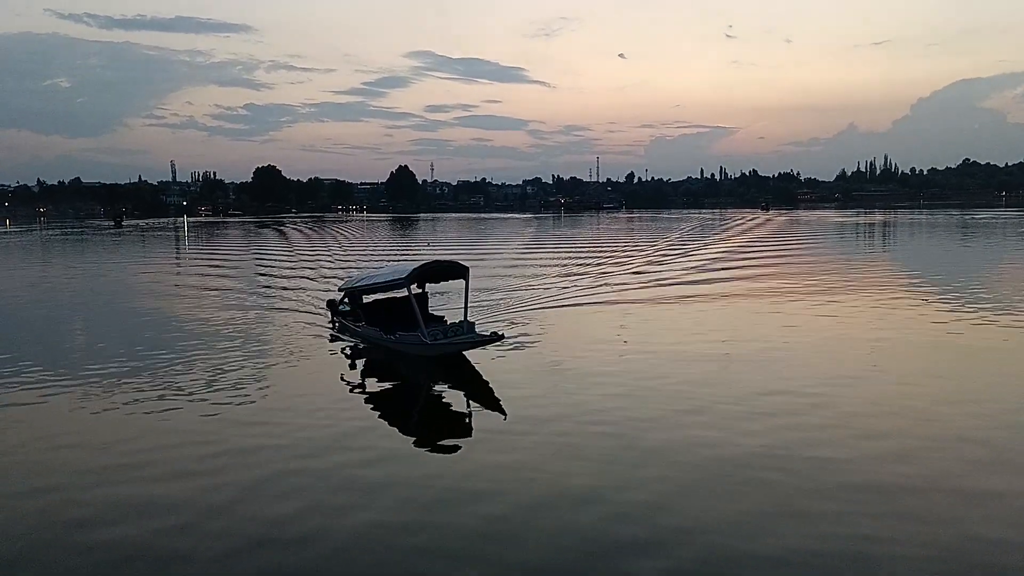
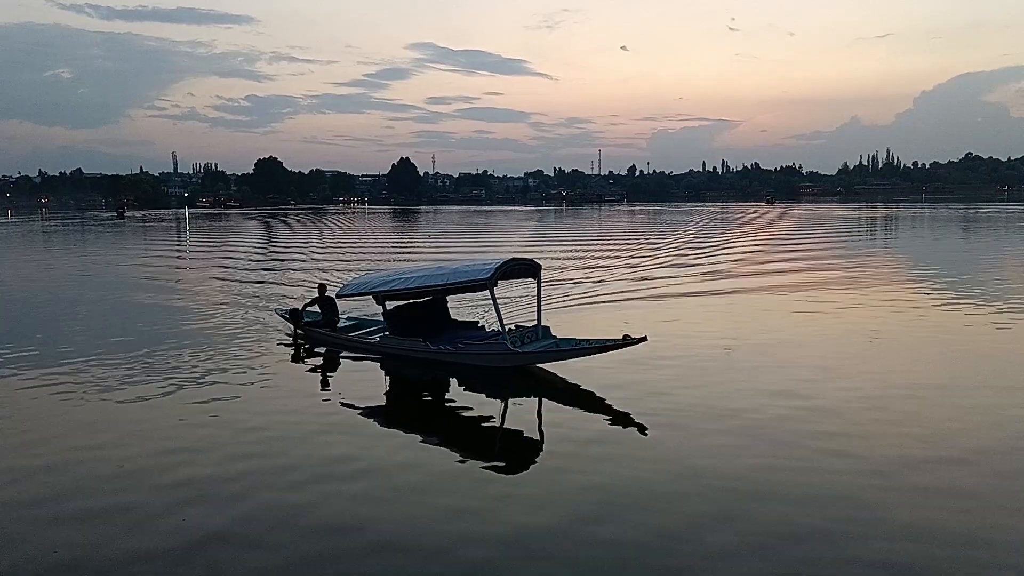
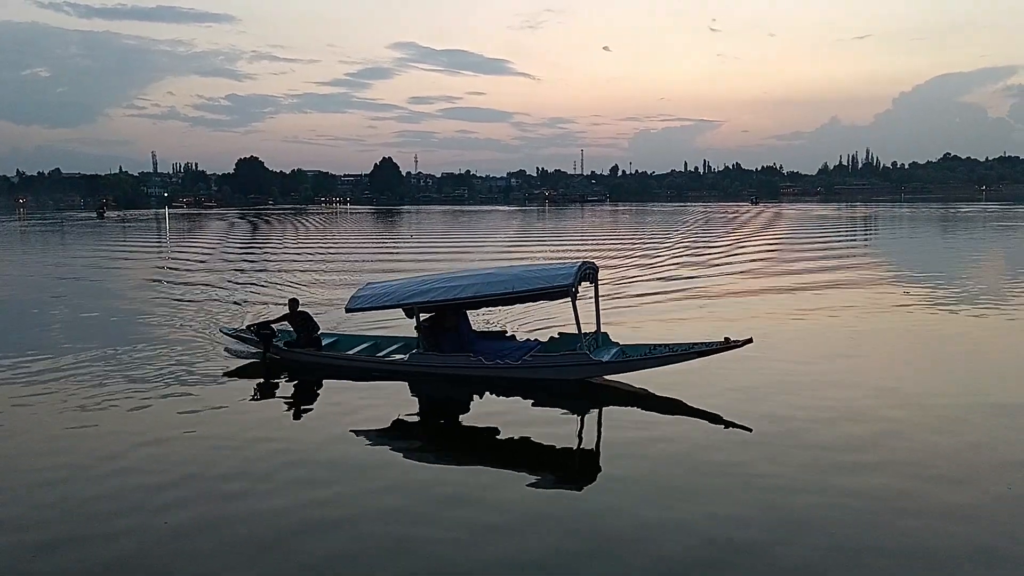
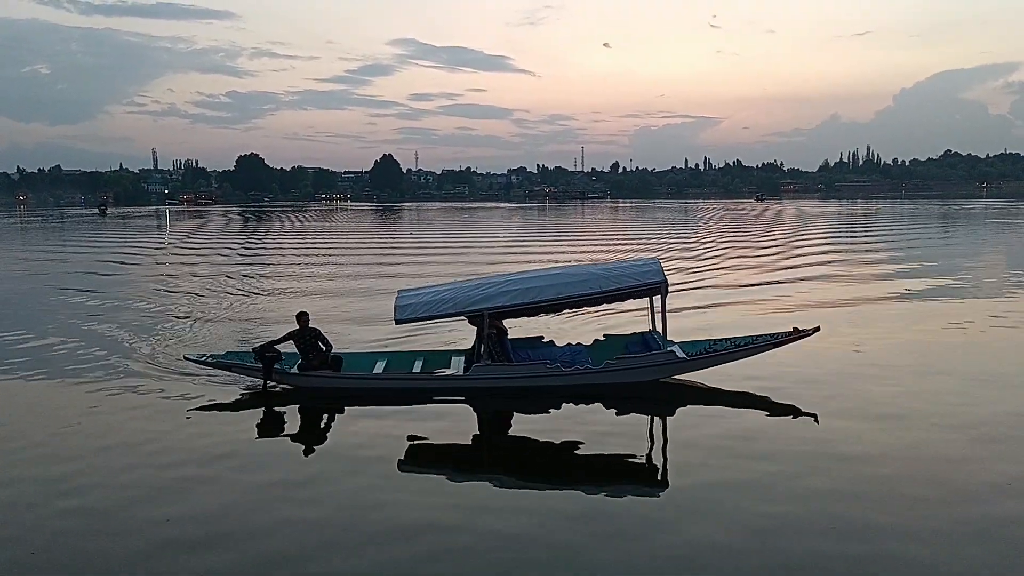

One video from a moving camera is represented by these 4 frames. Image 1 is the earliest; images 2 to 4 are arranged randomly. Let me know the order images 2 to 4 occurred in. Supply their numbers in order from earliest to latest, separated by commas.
2, 3, 4
